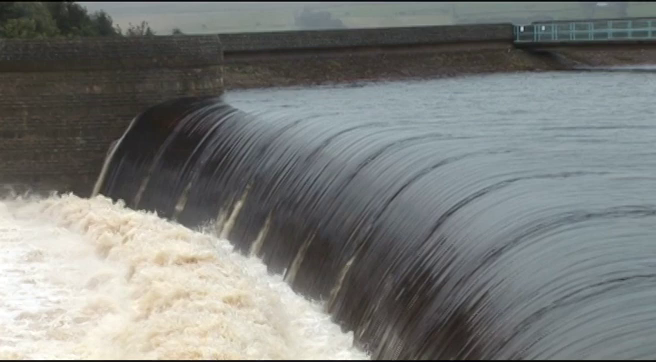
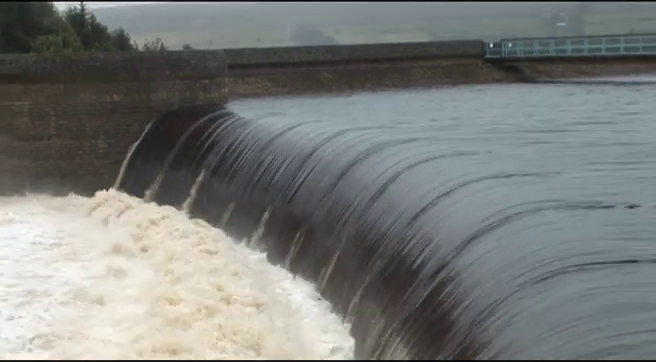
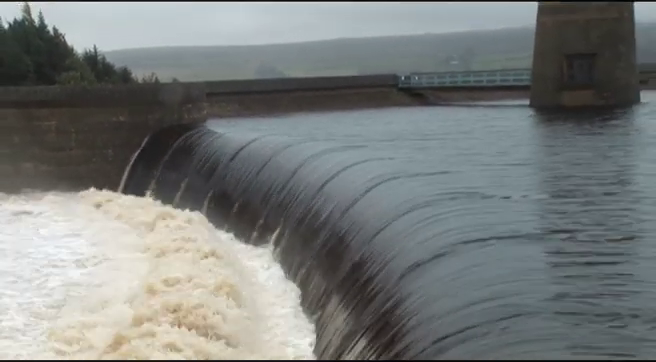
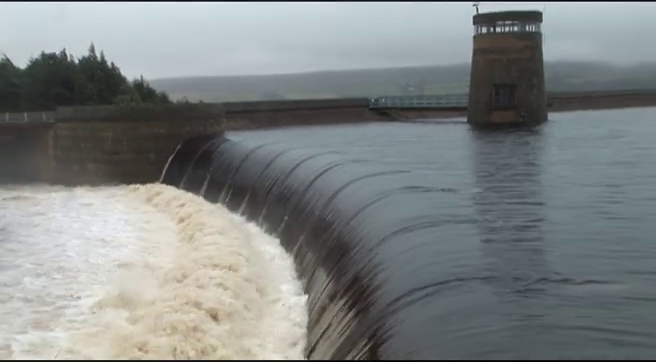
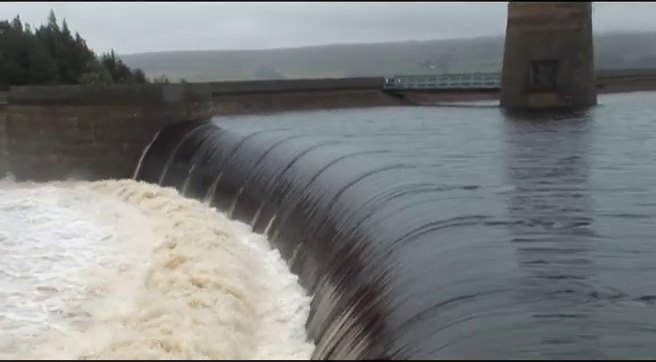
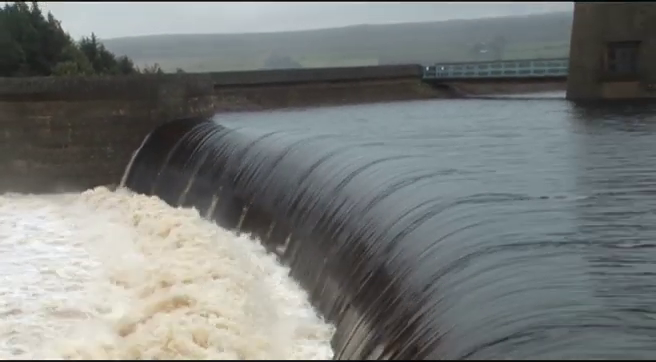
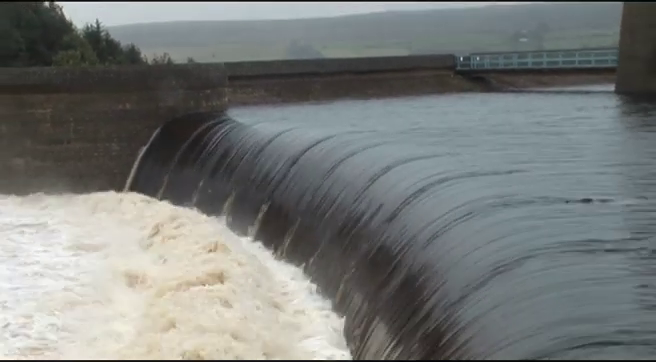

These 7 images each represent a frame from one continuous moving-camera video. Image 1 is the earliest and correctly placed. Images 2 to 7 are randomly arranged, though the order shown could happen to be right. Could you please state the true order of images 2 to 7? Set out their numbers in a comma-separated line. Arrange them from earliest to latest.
2, 7, 6, 3, 5, 4
